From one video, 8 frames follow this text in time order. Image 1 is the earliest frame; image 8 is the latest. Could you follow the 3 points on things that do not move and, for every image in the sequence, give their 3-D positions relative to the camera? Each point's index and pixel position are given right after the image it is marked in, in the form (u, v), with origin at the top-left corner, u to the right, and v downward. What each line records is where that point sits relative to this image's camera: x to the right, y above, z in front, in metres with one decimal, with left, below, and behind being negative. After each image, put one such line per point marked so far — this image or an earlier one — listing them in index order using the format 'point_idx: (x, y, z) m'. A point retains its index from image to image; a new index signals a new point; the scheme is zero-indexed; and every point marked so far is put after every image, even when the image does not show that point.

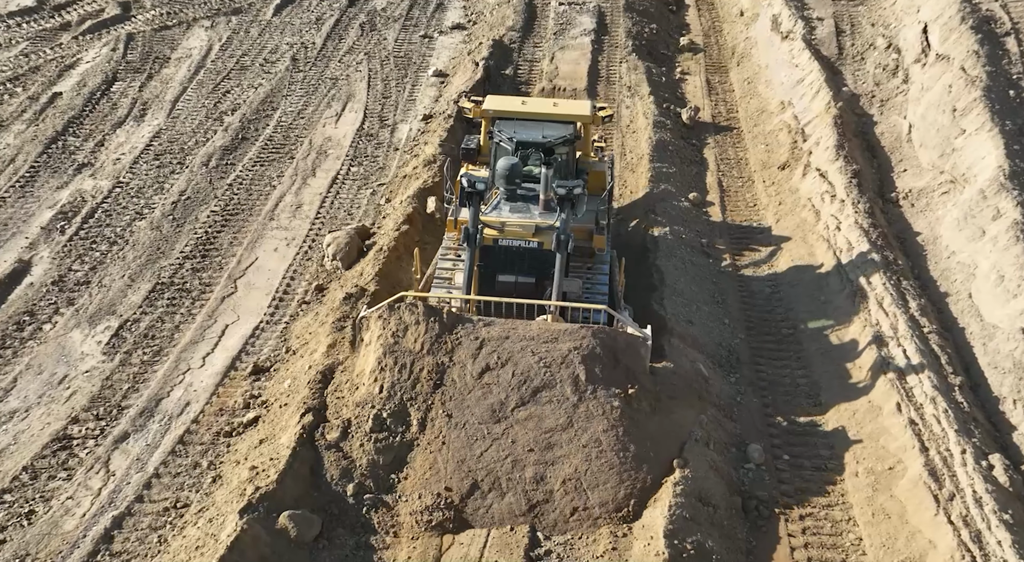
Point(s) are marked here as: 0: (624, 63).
0: (+1.9, +3.6, +18.1) m
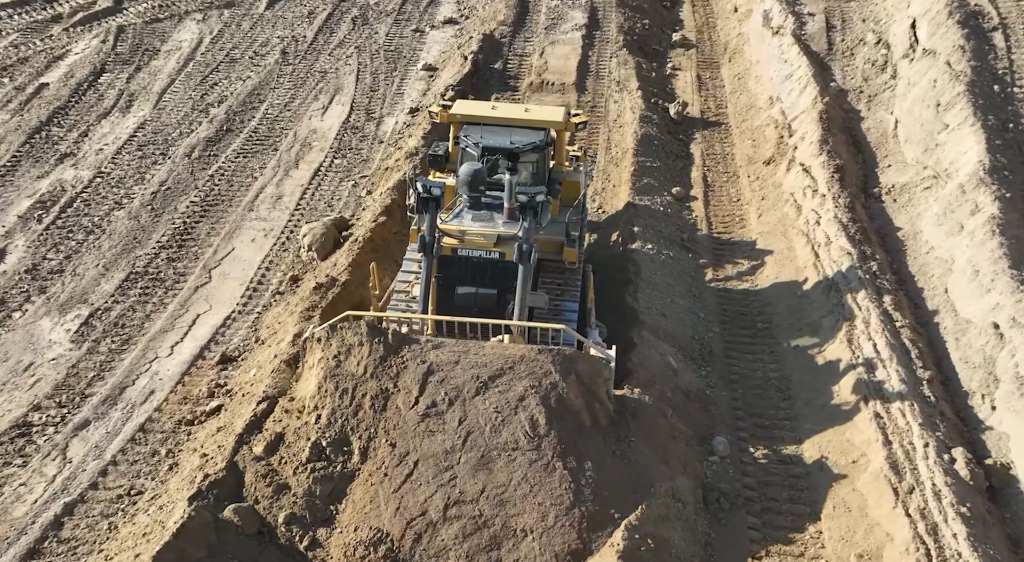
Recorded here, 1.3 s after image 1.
0: (+1.7, +3.7, +18.1) m
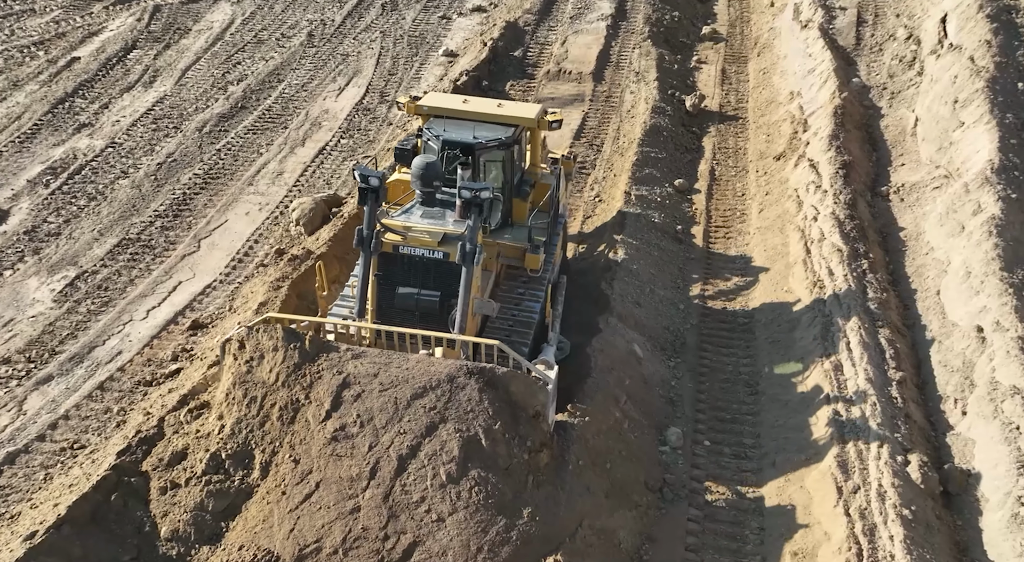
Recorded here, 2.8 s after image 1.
0: (+2.0, +3.7, +17.8) m
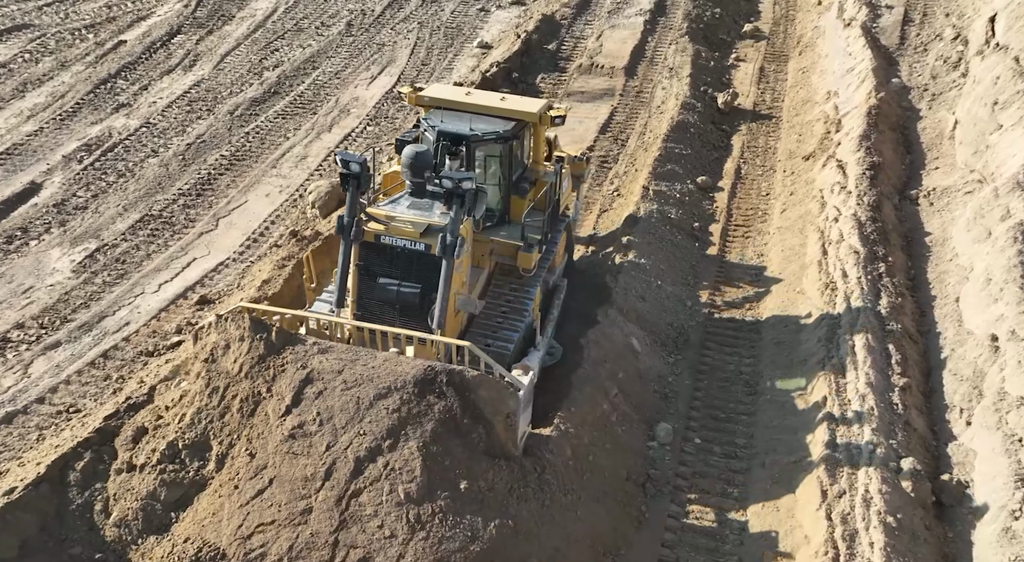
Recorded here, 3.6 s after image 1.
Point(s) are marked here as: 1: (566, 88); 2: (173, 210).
0: (+2.6, +3.8, +17.6) m
1: (+0.8, +2.9, +16.3) m
2: (-4.0, +0.9, +13.0) m
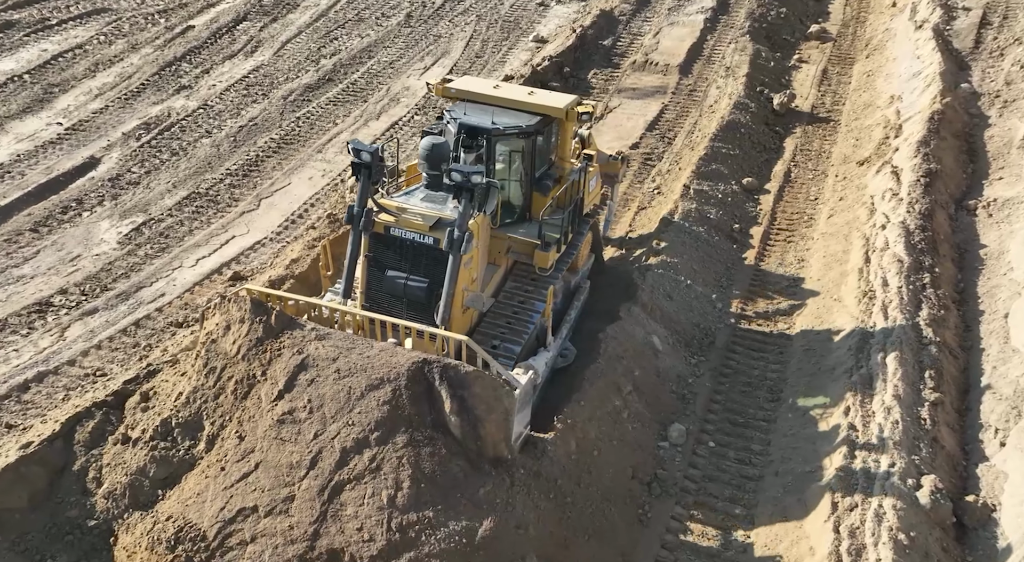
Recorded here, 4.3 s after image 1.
0: (+3.4, +3.7, +17.0) m
1: (+1.5, +2.9, +16.0) m
2: (-3.6, +1.1, +13.0) m
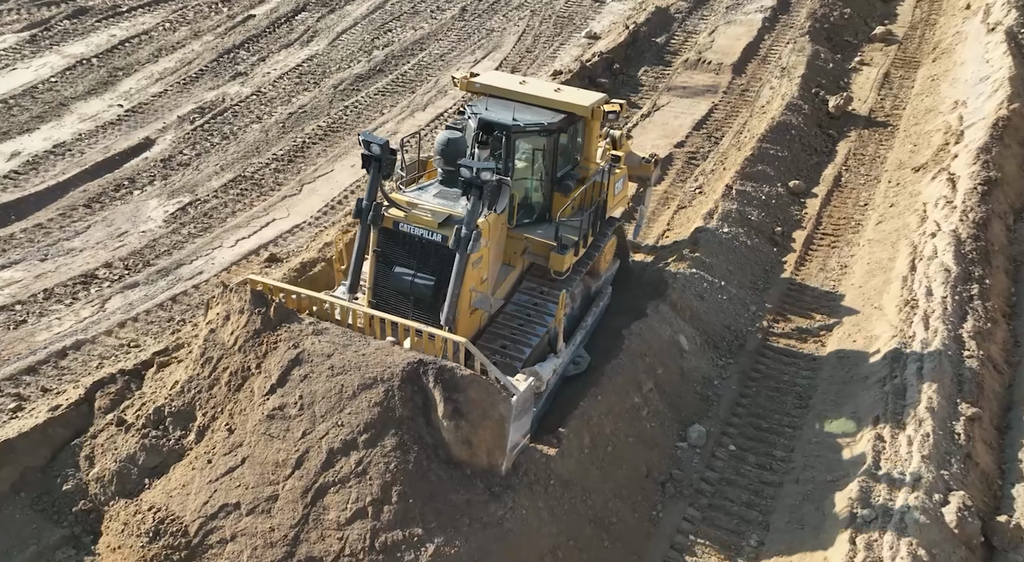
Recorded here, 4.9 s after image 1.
0: (+4.4, +3.6, +16.9) m
1: (+2.3, +2.9, +16.0) m
2: (-3.2, +1.3, +13.6) m
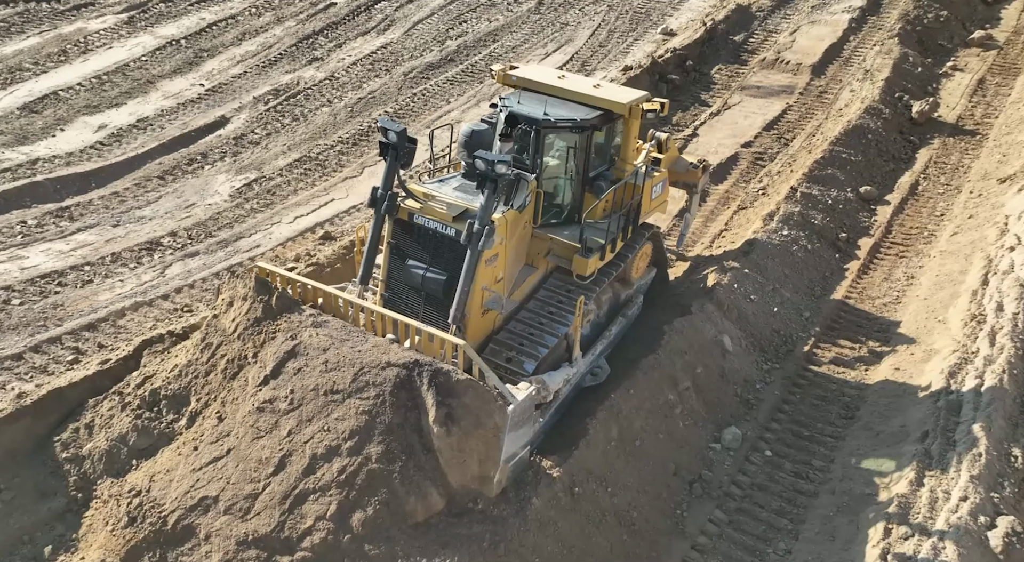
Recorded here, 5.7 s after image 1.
0: (+5.7, +3.5, +16.4) m
1: (+3.5, +2.9, +15.9) m
2: (-2.4, +1.6, +14.2) m
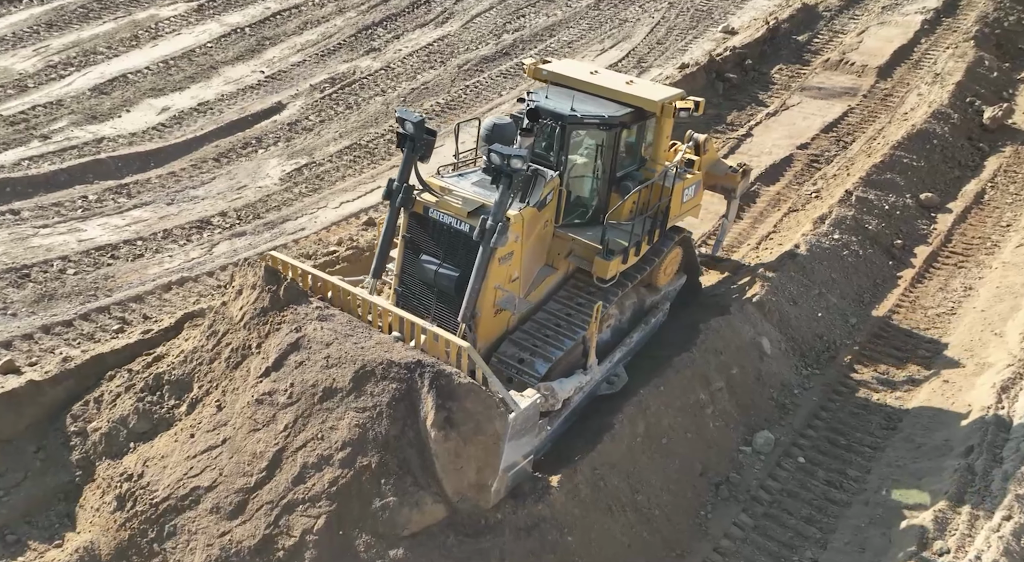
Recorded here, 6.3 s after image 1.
0: (+6.6, +3.3, +15.9) m
1: (+4.3, +2.8, +15.5) m
2: (-1.7, +1.8, +14.5) m
